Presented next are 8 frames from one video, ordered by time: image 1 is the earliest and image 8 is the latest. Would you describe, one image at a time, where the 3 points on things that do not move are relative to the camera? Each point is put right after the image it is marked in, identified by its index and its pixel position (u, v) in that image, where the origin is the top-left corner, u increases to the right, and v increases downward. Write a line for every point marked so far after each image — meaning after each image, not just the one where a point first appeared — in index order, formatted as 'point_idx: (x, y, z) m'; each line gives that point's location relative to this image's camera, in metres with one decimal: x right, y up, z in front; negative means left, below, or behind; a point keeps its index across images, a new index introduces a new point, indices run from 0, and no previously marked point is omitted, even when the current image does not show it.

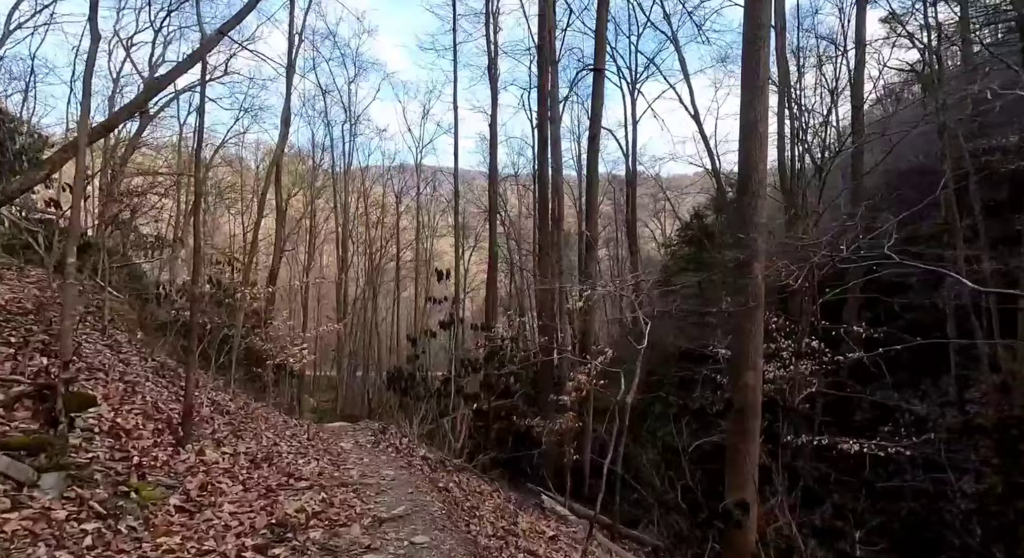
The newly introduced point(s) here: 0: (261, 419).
0: (-3.7, -2.0, +9.0) m
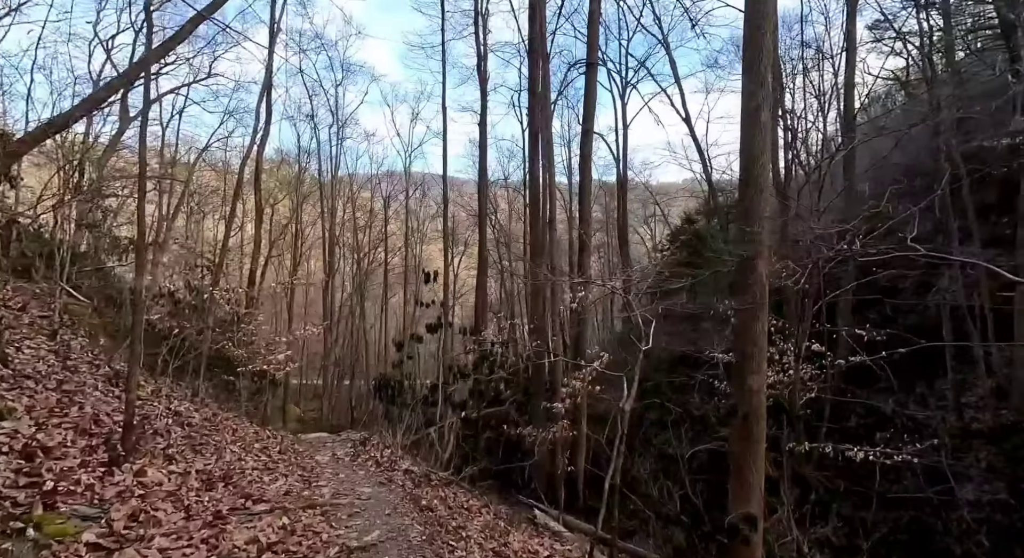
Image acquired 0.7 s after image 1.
0: (-3.8, -2.0, +8.3) m
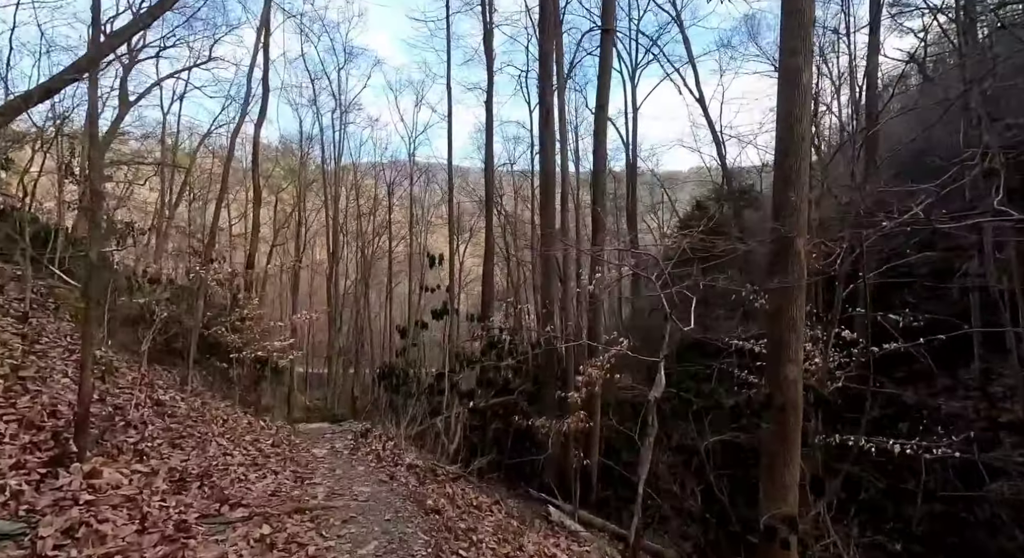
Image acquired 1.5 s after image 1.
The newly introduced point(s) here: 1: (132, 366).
0: (-3.7, -1.7, +7.6) m
1: (-5.4, -1.2, +8.7) m
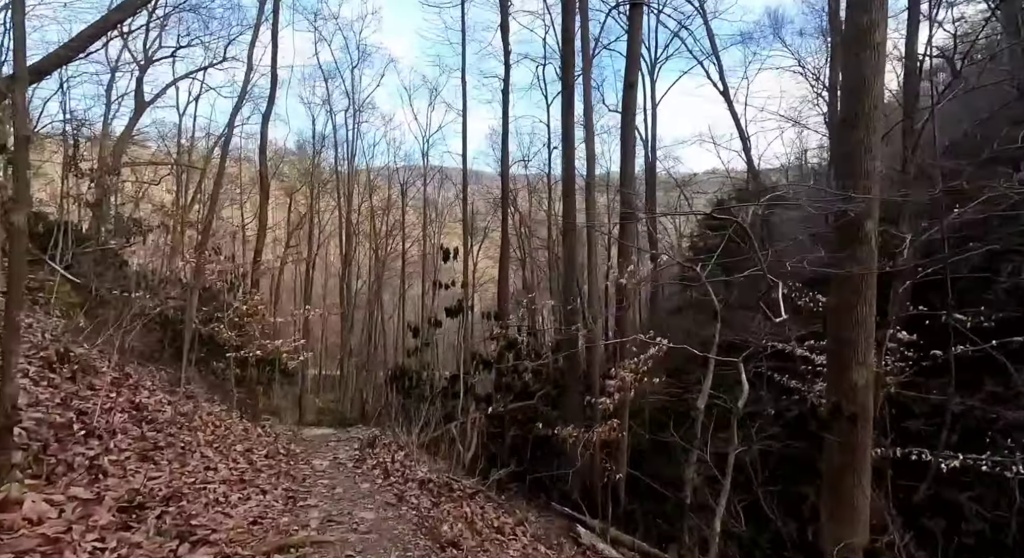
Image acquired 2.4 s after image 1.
0: (-3.4, -1.6, +6.8) m
1: (-5.1, -1.1, +7.9) m
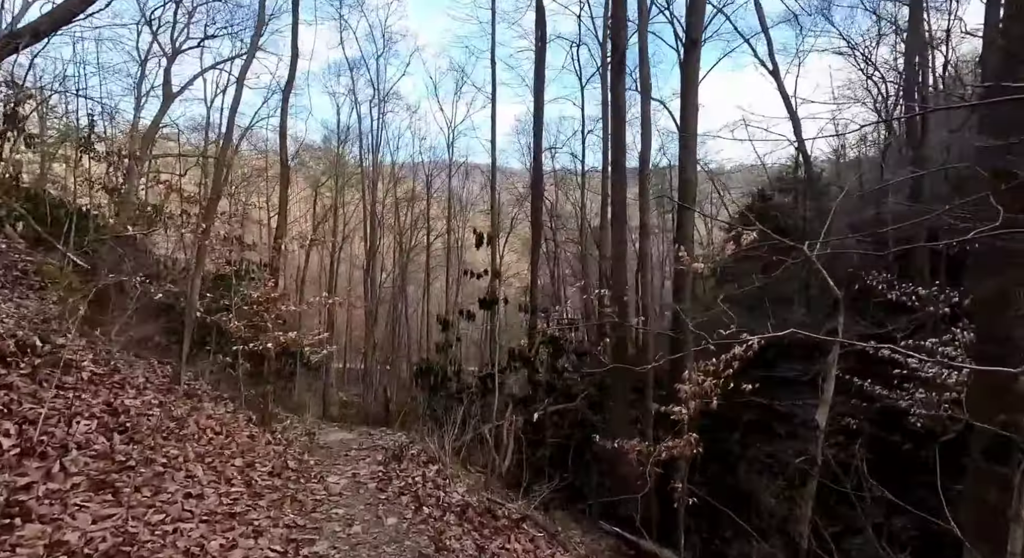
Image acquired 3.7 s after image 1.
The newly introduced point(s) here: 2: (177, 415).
0: (-2.9, -1.4, +5.6) m
1: (-4.5, -0.9, +6.8) m
2: (-3.3, -1.3, +6.1) m
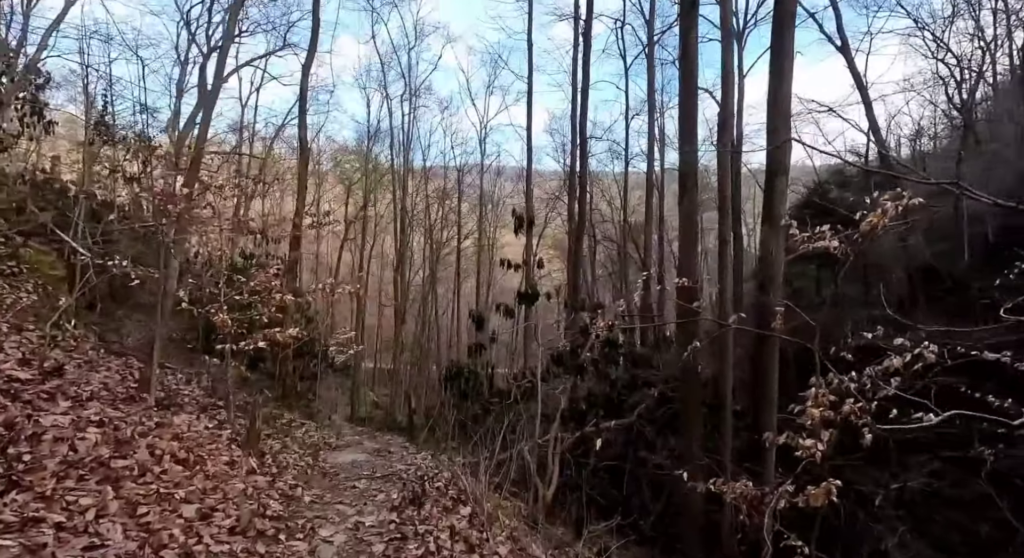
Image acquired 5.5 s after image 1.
0: (-2.4, -1.2, +4.1) m
1: (-4.0, -0.7, +5.3) m
2: (-2.8, -1.1, +4.6) m
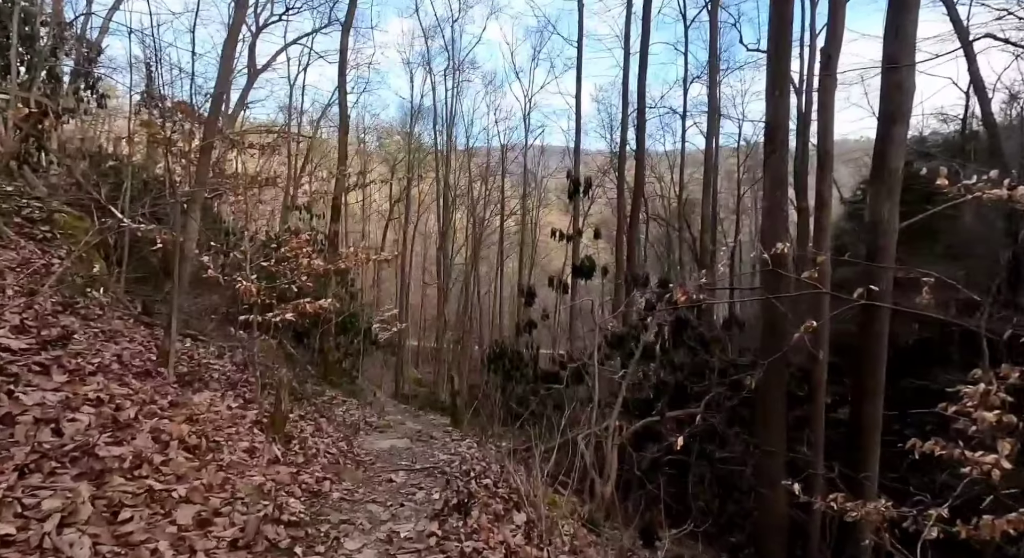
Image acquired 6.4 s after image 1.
0: (-2.1, -1.0, +3.4) m
1: (-3.5, -0.4, +4.7) m
2: (-2.4, -0.9, +3.9) m
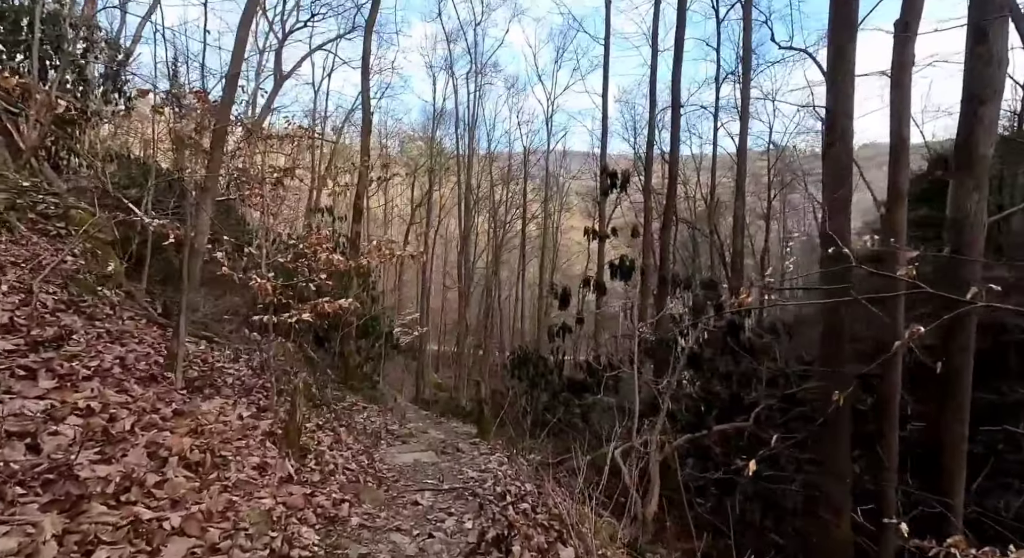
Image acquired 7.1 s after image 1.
0: (-1.8, -0.9, +2.9) m
1: (-3.3, -0.3, +4.3) m
2: (-2.1, -0.8, +3.4) m
